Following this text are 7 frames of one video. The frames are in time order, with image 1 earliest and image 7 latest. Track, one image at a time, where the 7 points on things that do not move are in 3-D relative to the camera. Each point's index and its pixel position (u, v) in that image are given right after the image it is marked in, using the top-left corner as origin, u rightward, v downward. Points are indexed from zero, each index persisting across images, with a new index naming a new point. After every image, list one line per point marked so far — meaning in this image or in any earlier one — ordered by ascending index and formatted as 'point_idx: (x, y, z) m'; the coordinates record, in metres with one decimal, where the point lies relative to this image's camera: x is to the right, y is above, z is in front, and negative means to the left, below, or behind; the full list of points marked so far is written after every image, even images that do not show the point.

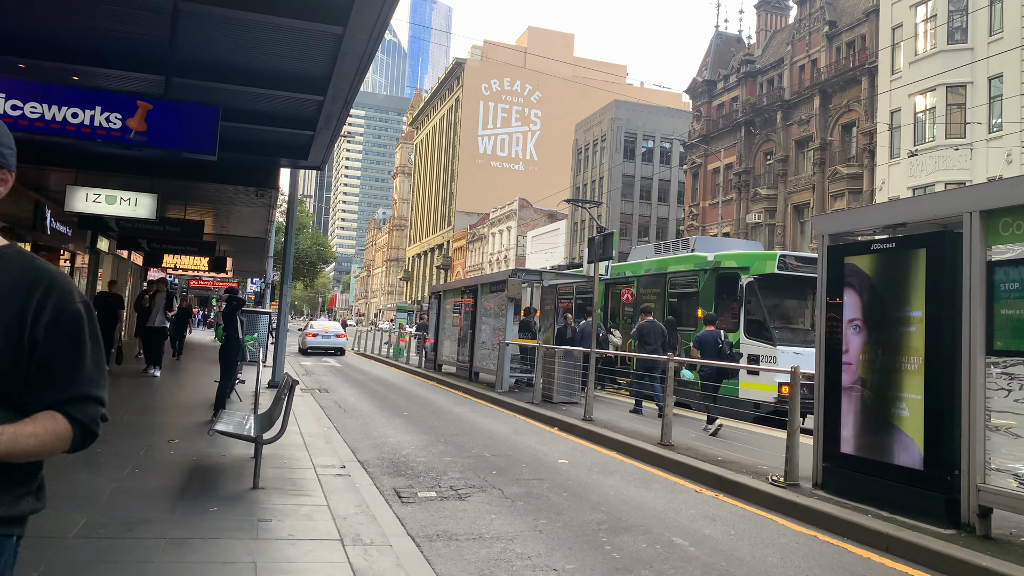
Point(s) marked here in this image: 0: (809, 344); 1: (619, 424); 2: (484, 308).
0: (+4.6, -0.9, +12.4) m
1: (+1.5, -1.8, +10.8) m
2: (-0.7, -0.5, +17.7) m
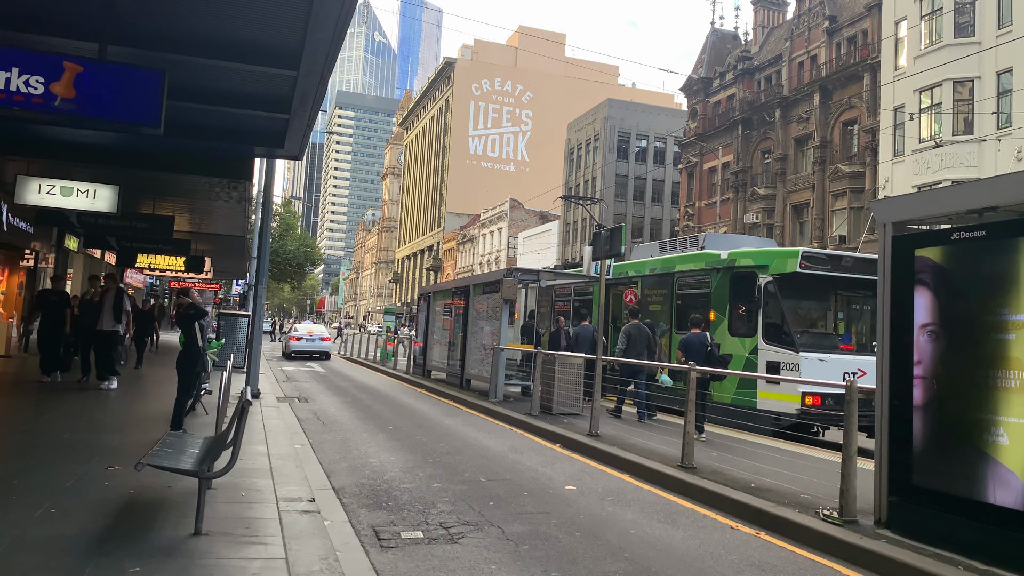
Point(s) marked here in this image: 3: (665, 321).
0: (+4.6, -0.9, +11.3) m
1: (+1.4, -1.8, +9.6) m
2: (-0.8, -0.5, +16.5) m
3: (+2.7, -0.6, +13.9) m
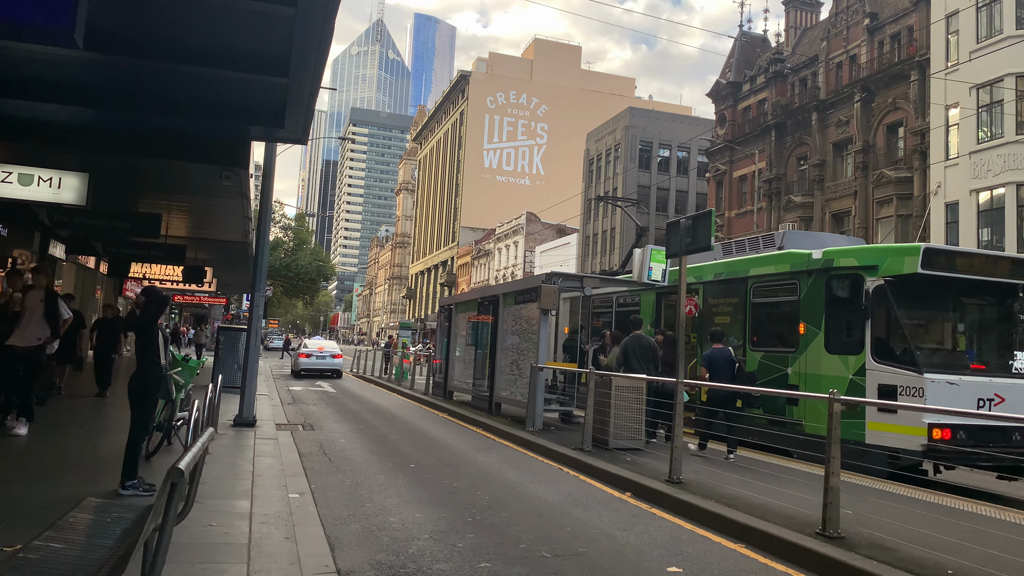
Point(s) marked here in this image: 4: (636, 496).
0: (+5.2, -1.0, +9.1) m
1: (+2.0, -1.9, +7.4) m
2: (-0.1, -0.7, +14.4) m
3: (+3.3, -0.7, +11.7) m
4: (+1.2, -2.0, +7.6) m
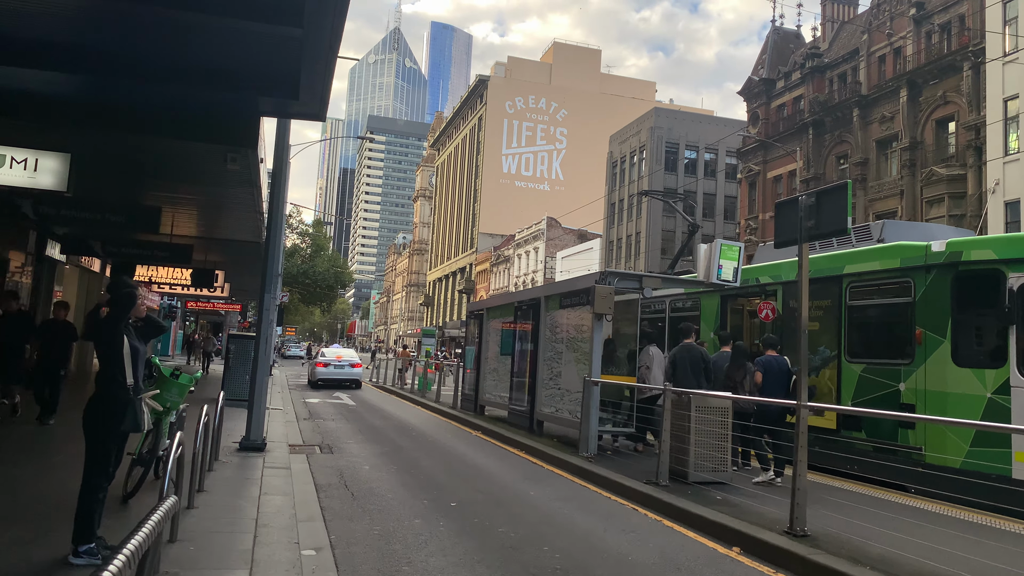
0: (+5.8, -0.9, +7.3) m
1: (+2.5, -1.8, +5.7) m
2: (+0.6, -0.7, +12.7) m
3: (+3.9, -0.7, +9.9) m
4: (+1.8, -2.0, +5.9) m
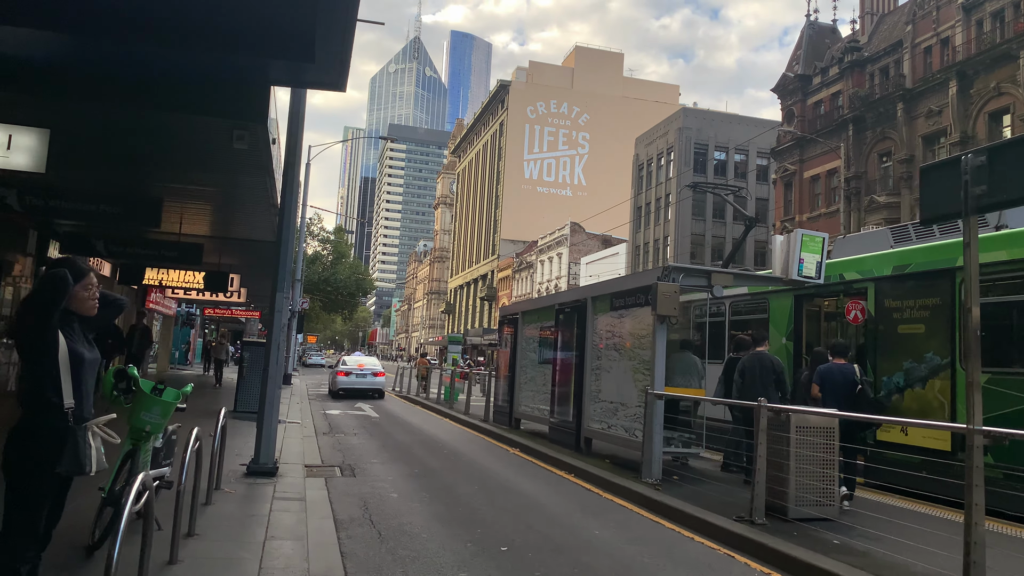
0: (+6.2, -0.8, +5.7) m
1: (+3.0, -1.8, +4.2) m
2: (+1.2, -0.7, +11.2) m
3: (+4.5, -0.7, +8.4) m
4: (+2.2, -1.9, +4.4) m
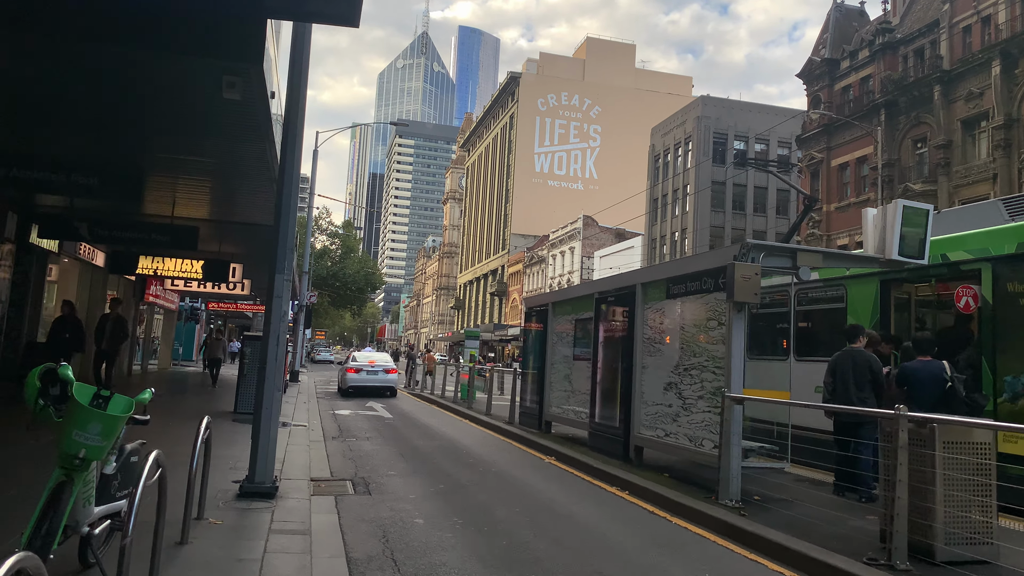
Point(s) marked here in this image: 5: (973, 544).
0: (+6.7, -0.7, +4.1) m
1: (+3.4, -1.6, +2.6) m
2: (+1.7, -0.5, +9.7) m
3: (+4.9, -0.5, +6.8) m
4: (+2.6, -1.7, +2.8) m
5: (+3.0, -1.7, +5.1) m
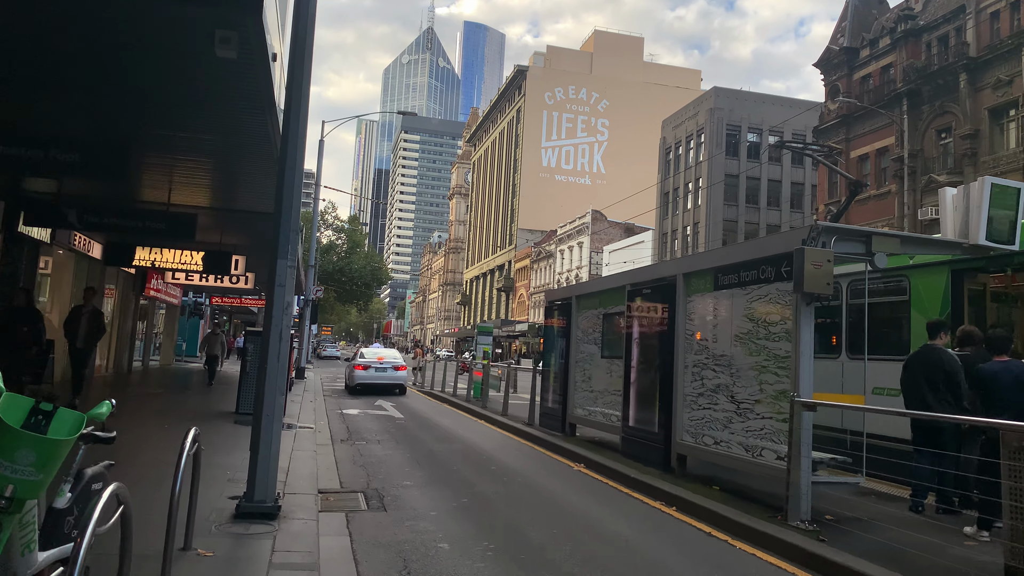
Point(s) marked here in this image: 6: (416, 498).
0: (+6.9, -0.6, +3.1) m
1: (+3.6, -1.5, +1.7) m
2: (+2.0, -0.4, +8.8) m
3: (+5.2, -0.4, +5.9) m
4: (+2.9, -1.7, +1.9) m
5: (+3.3, -1.6, +4.2) m
6: (-0.9, -2.0, +7.5) m
